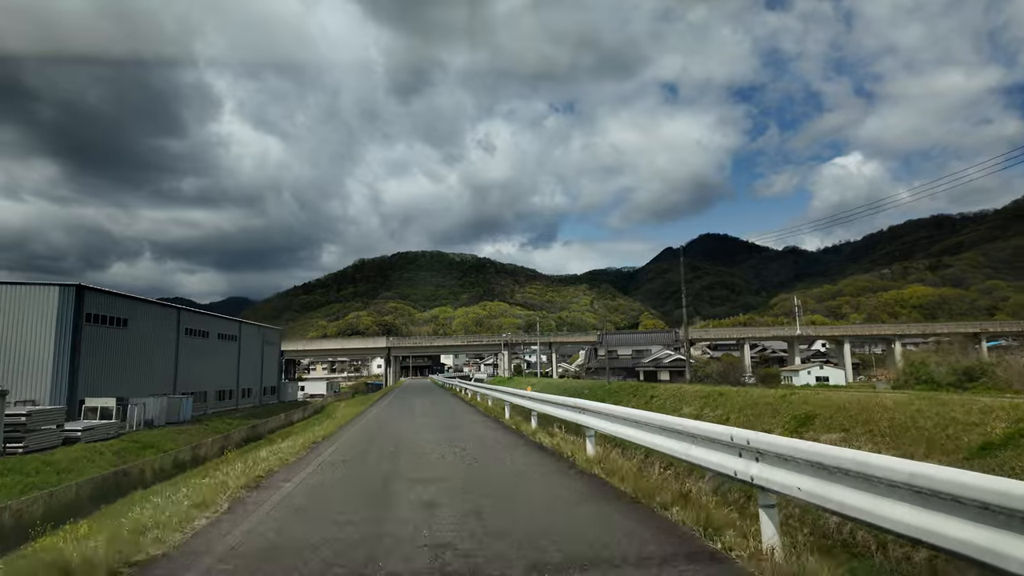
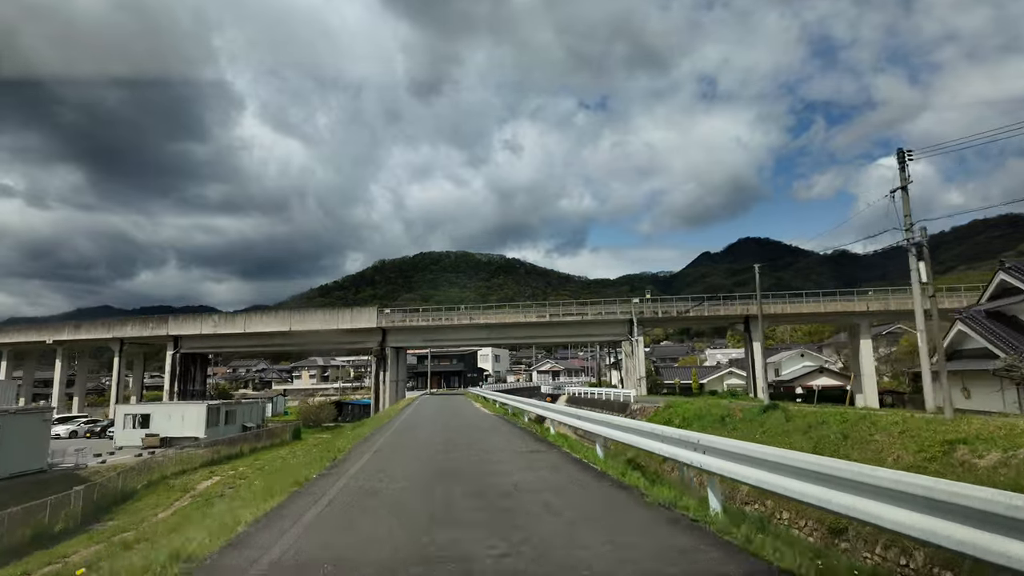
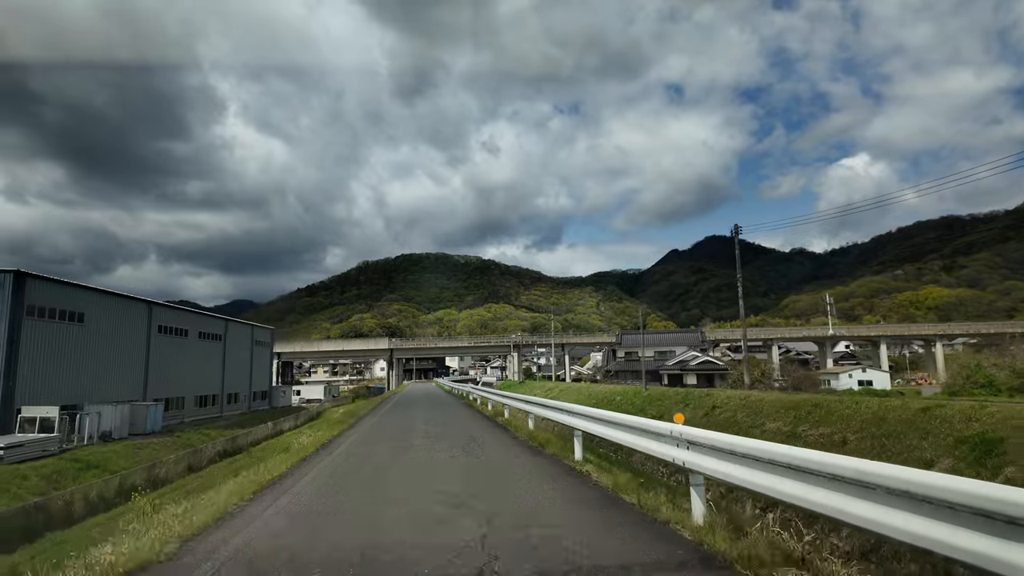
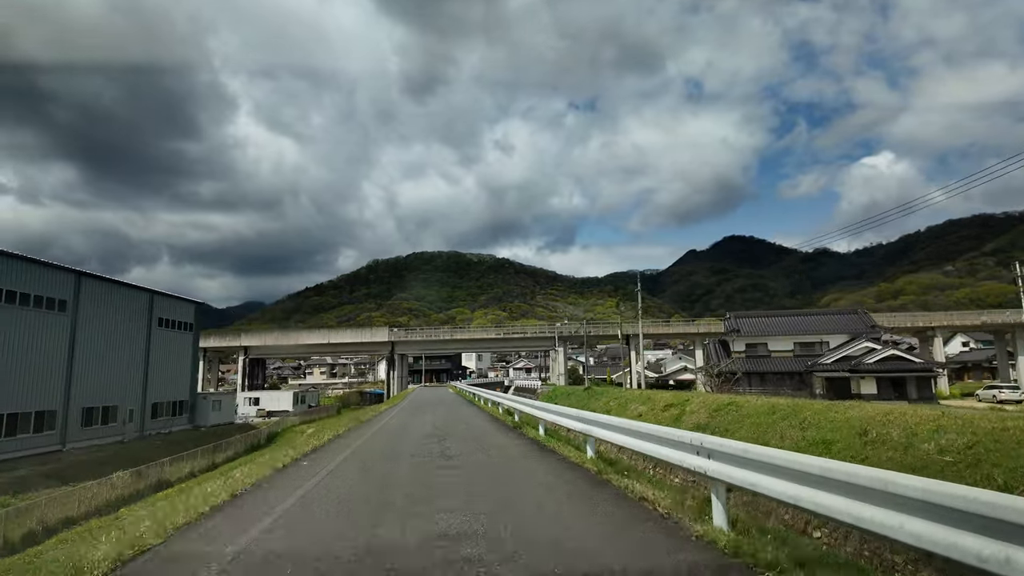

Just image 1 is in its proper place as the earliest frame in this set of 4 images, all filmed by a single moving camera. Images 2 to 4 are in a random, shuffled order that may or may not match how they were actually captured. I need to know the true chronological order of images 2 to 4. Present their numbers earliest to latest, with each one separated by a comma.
3, 4, 2
